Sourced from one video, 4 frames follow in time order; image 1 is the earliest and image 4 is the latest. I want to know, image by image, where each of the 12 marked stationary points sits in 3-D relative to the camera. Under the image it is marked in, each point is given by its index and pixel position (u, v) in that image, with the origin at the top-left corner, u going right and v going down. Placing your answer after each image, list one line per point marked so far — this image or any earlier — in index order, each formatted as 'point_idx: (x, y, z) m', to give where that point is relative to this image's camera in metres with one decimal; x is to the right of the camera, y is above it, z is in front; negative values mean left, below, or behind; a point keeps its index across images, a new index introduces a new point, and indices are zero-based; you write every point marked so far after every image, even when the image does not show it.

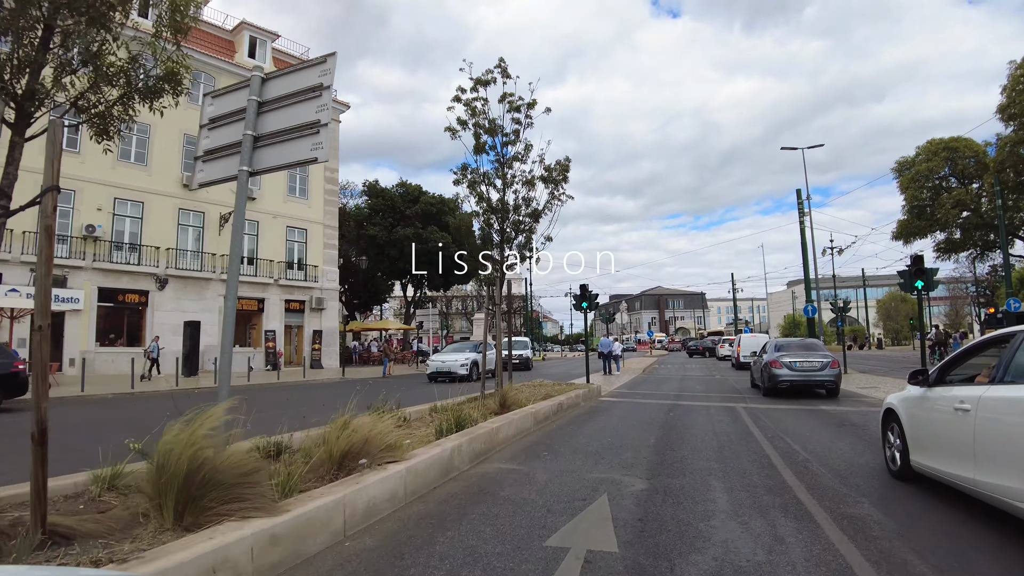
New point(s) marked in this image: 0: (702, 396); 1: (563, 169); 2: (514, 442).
0: (+4.0, -2.2, +12.3) m
1: (+0.7, +1.7, +8.2) m
2: (0.0, -1.6, +6.0) m
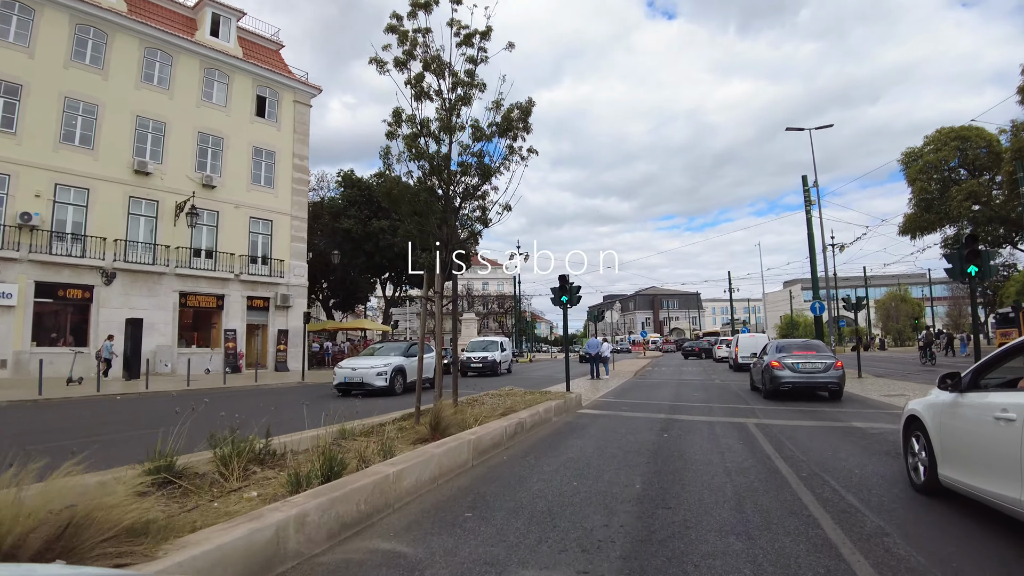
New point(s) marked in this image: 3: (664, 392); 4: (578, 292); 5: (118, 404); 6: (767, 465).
0: (+3.3, -2.1, +10.4) m
1: (+0.1, +1.9, +6.3) m
2: (-0.6, -1.4, +4.0) m
3: (+3.8, -2.6, +14.3) m
4: (+1.4, -0.1, +12.7) m
5: (-8.8, -2.6, +12.8) m
6: (+2.2, -1.5, +4.9) m
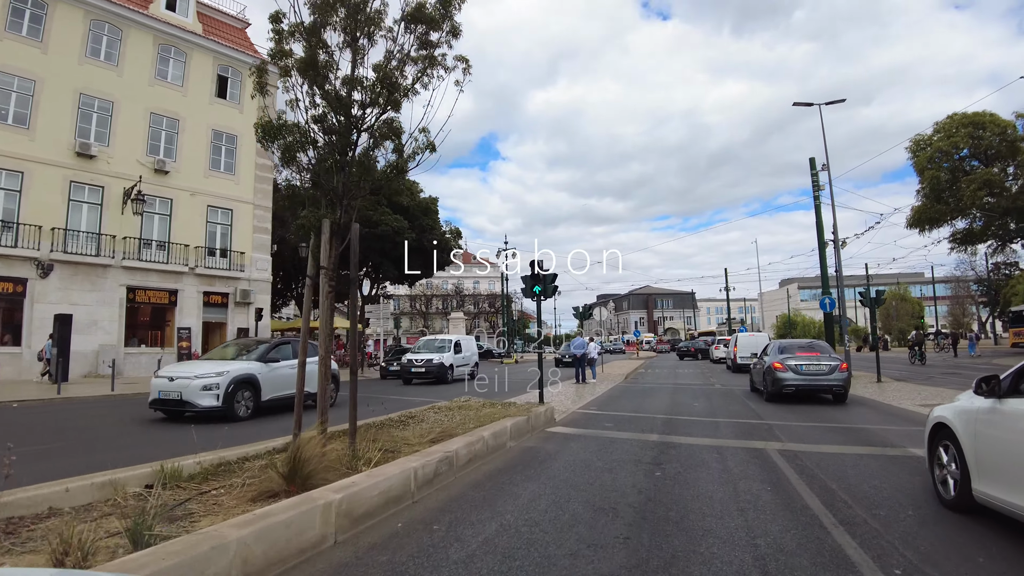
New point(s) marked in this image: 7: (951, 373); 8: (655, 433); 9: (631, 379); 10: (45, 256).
0: (+2.7, -1.9, +8.5) m
1: (-0.4, +2.1, +4.4) m
2: (-1.1, -1.2, +2.1) m
3: (+3.1, -2.4, +12.4) m
4: (+0.8, +0.1, +10.8) m
5: (-9.4, -2.4, +10.8) m
6: (+1.6, -1.4, +3.0) m
7: (+12.7, -2.4, +16.7) m
8: (+1.6, -1.6, +6.6) m
9: (+3.6, -2.7, +17.4) m
10: (-15.7, +1.1, +19.3) m
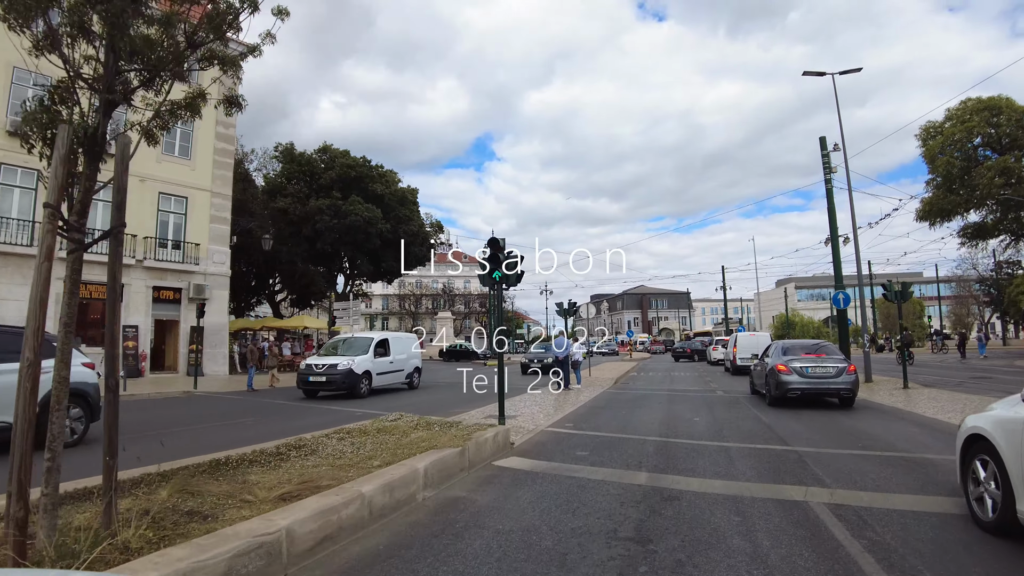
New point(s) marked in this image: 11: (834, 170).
0: (+2.2, -1.7, +6.6) m
1: (-1.0, +2.3, +2.5) m
2: (-1.7, -1.0, +0.2) m
3: (+2.5, -2.2, +10.6) m
4: (+0.2, +0.3, +8.9) m
5: (-10.0, -2.2, +8.8) m
6: (+1.1, -1.2, +1.1) m
7: (+12.0, -2.3, +14.9) m
8: (+1.1, -1.5, +4.7) m
9: (+2.9, -2.6, +15.6) m
10: (-16.3, +1.3, +17.3) m
11: (+8.7, +3.2, +15.5) m
